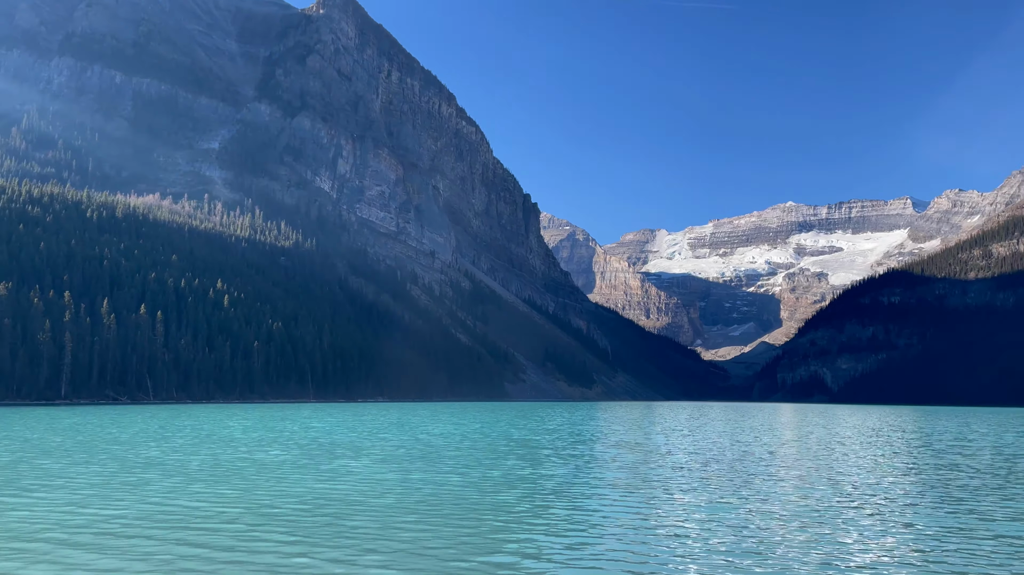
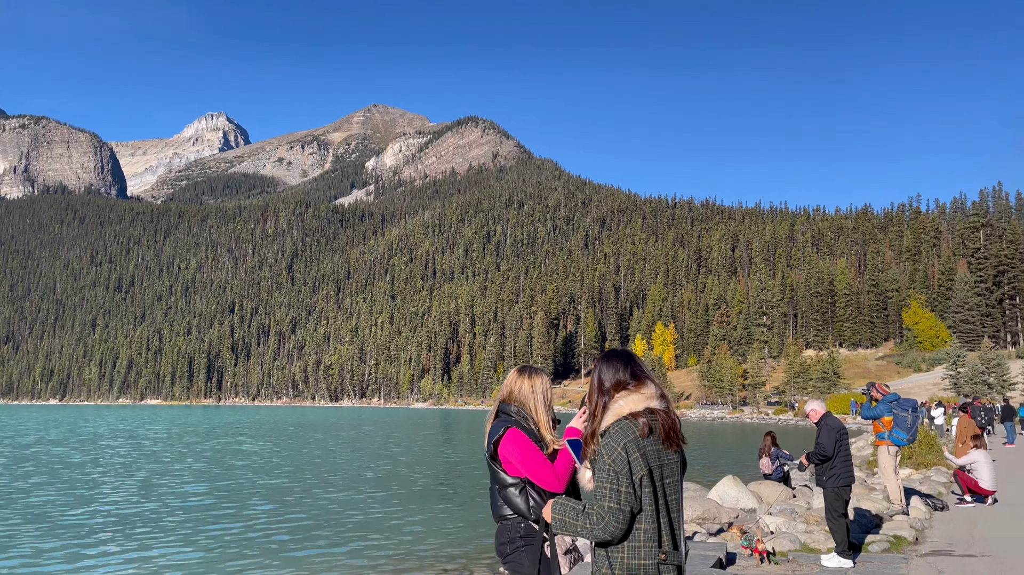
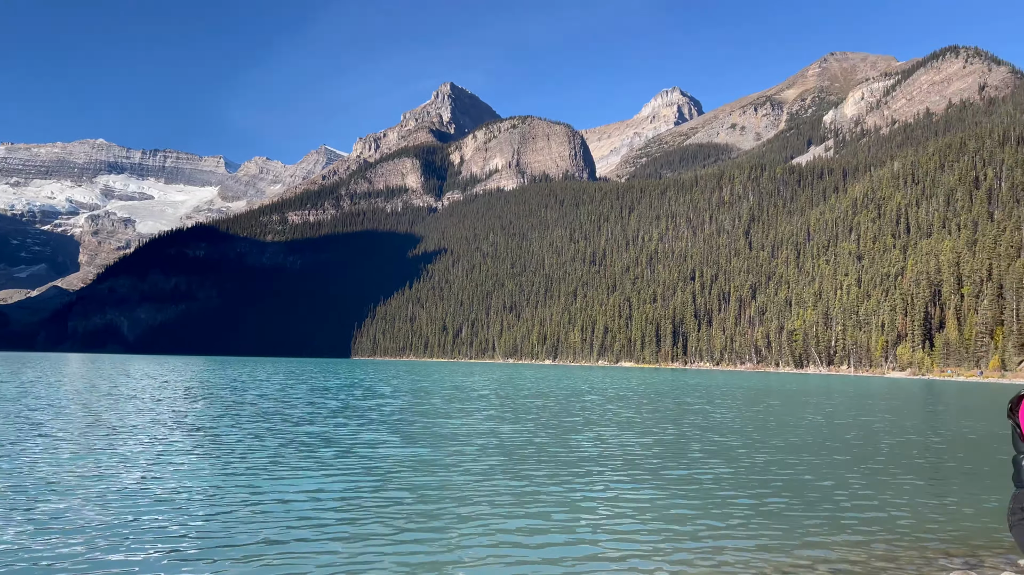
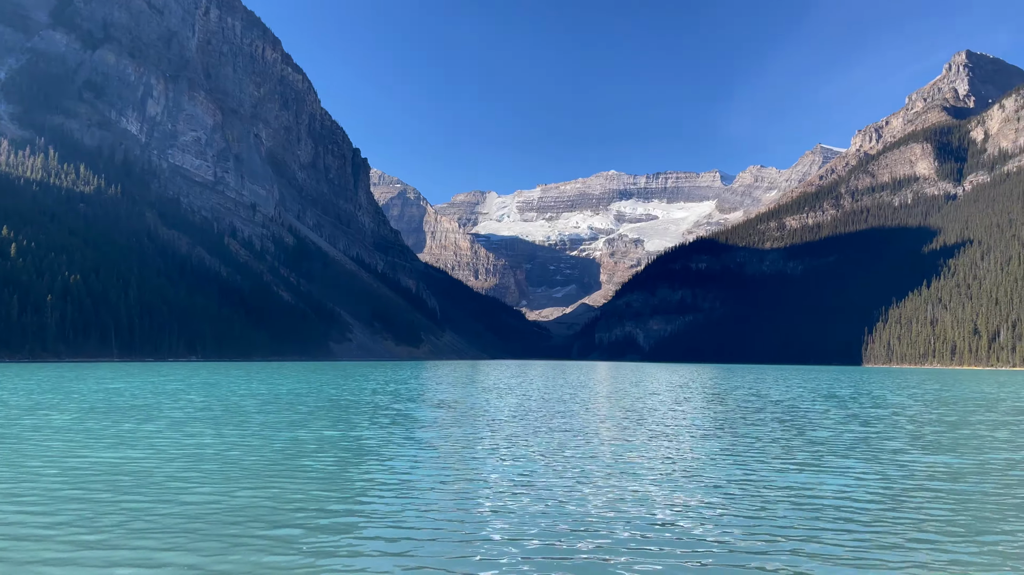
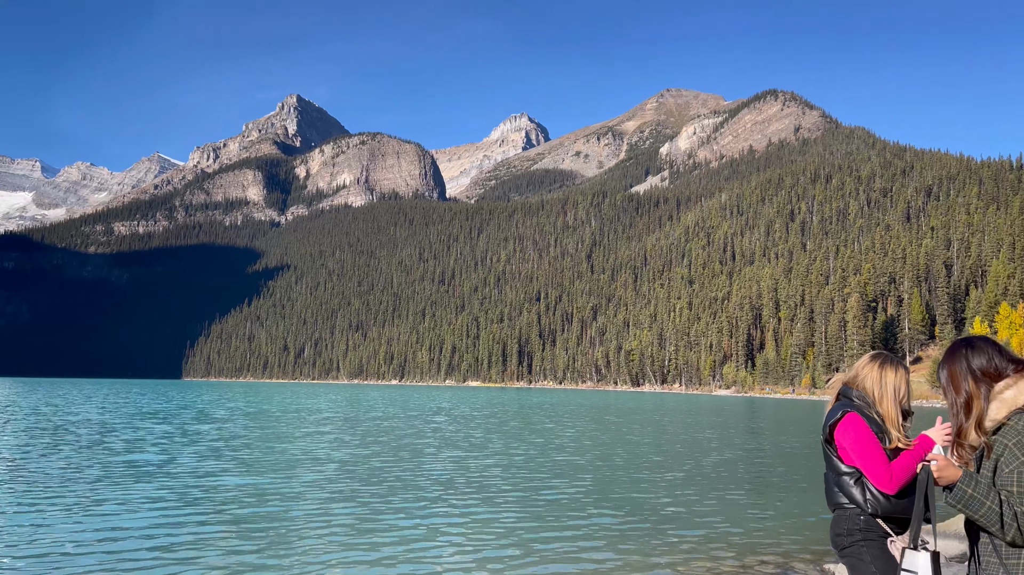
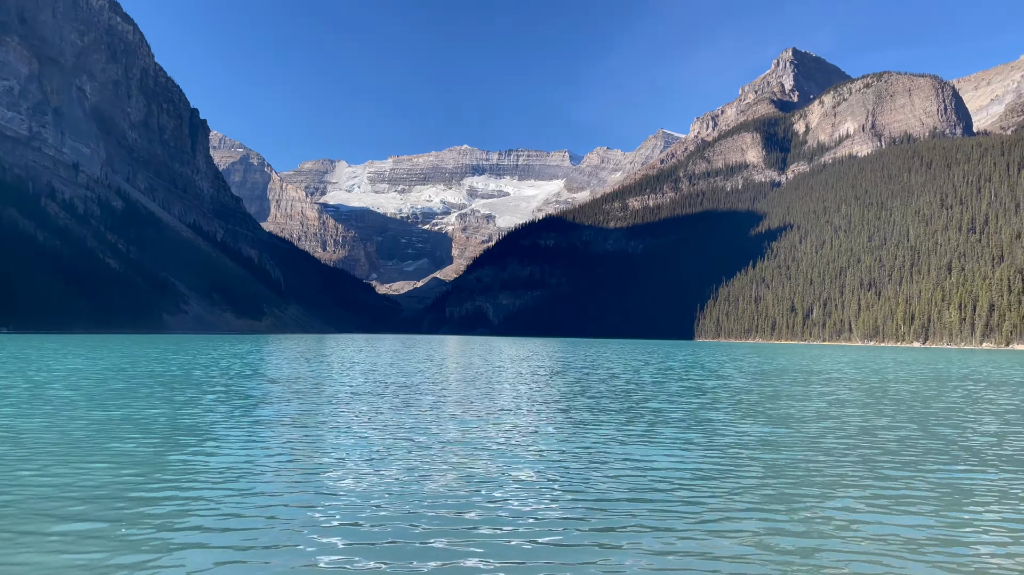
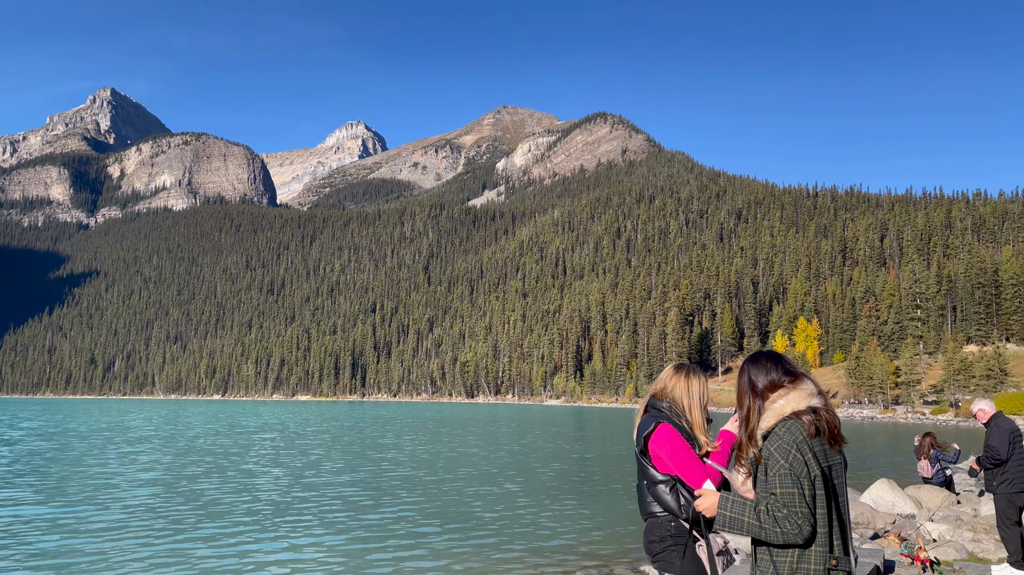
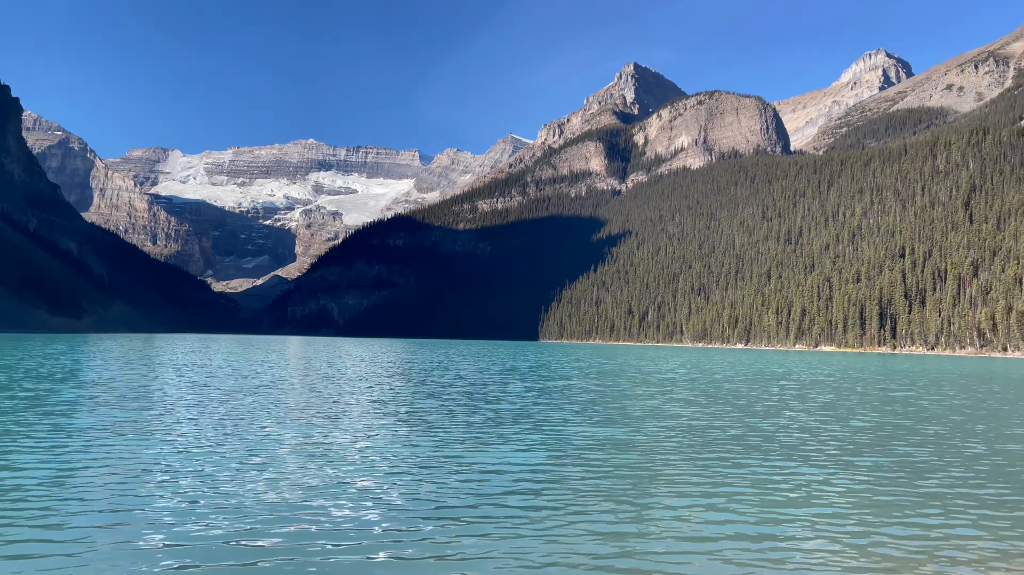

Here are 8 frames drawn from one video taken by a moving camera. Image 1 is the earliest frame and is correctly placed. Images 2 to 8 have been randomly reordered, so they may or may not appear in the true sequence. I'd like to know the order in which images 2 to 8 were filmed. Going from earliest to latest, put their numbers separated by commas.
4, 6, 8, 3, 5, 7, 2
